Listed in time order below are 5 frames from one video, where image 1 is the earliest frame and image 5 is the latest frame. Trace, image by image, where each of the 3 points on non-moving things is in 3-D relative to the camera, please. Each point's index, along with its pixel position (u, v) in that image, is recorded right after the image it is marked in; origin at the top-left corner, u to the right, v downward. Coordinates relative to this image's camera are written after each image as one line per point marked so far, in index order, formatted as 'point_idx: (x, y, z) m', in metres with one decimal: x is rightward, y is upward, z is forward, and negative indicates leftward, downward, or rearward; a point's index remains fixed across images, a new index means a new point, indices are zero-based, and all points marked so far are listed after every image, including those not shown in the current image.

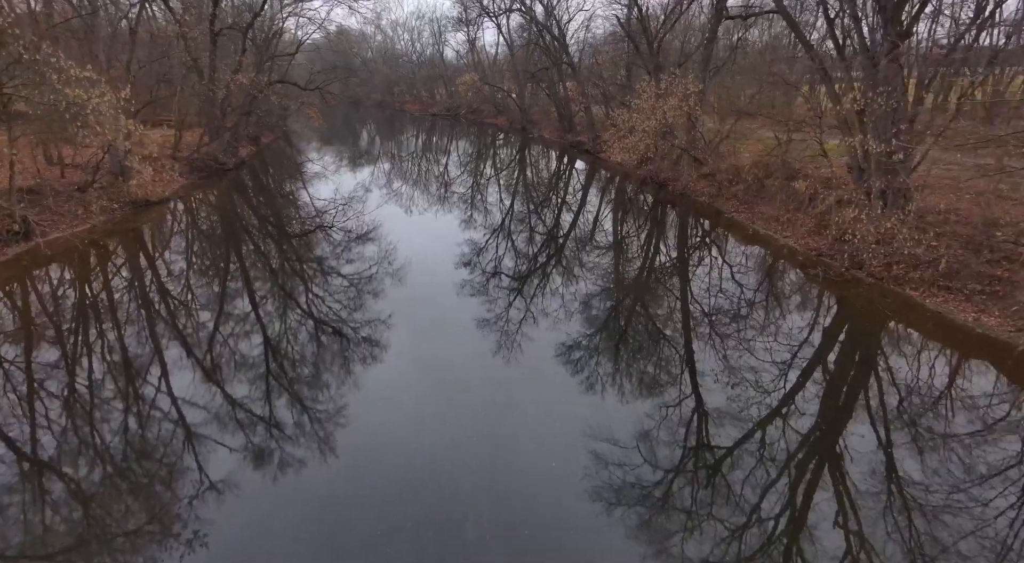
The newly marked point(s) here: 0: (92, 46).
0: (-8.2, +4.6, +13.1) m
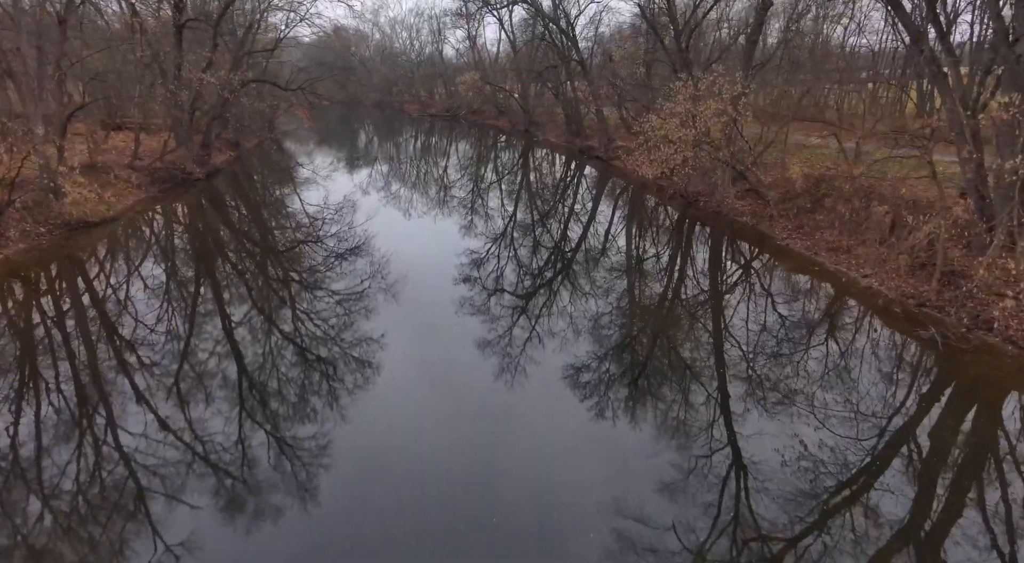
0: (-8.1, +4.0, +11.1) m
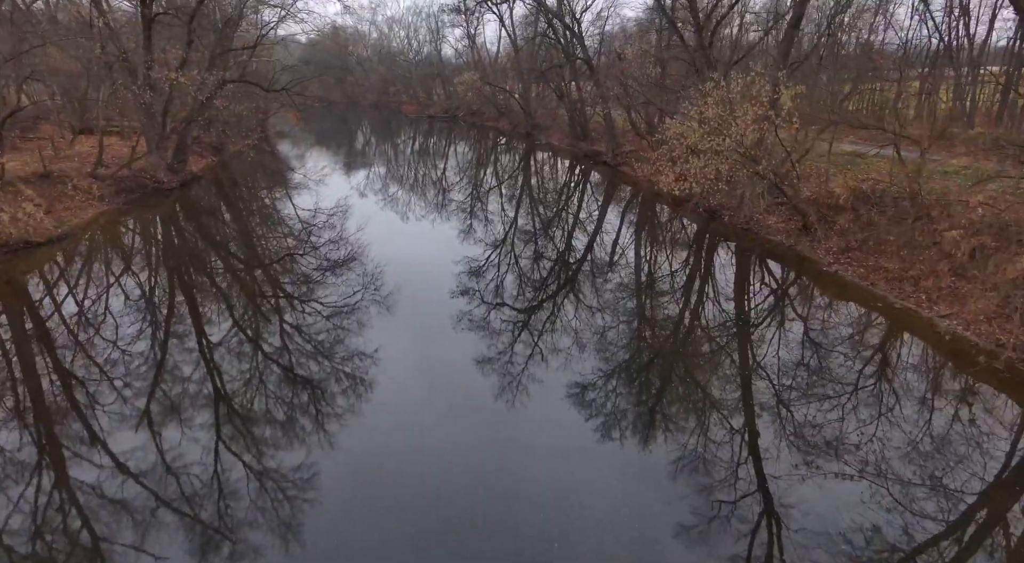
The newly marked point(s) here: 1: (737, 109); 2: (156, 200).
0: (-8.1, +3.6, +9.7) m
1: (+3.5, +2.7, +10.4) m
2: (-8.5, +2.0, +16.1) m
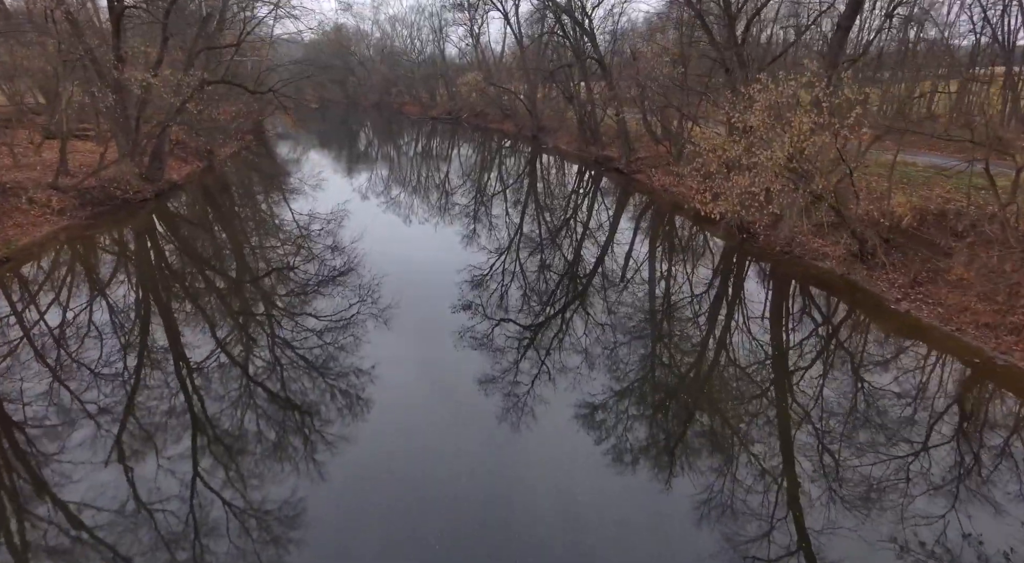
0: (-8.0, +3.2, +8.5) m
1: (+3.6, +2.3, +9.0) m
2: (-8.4, +1.6, +14.8) m
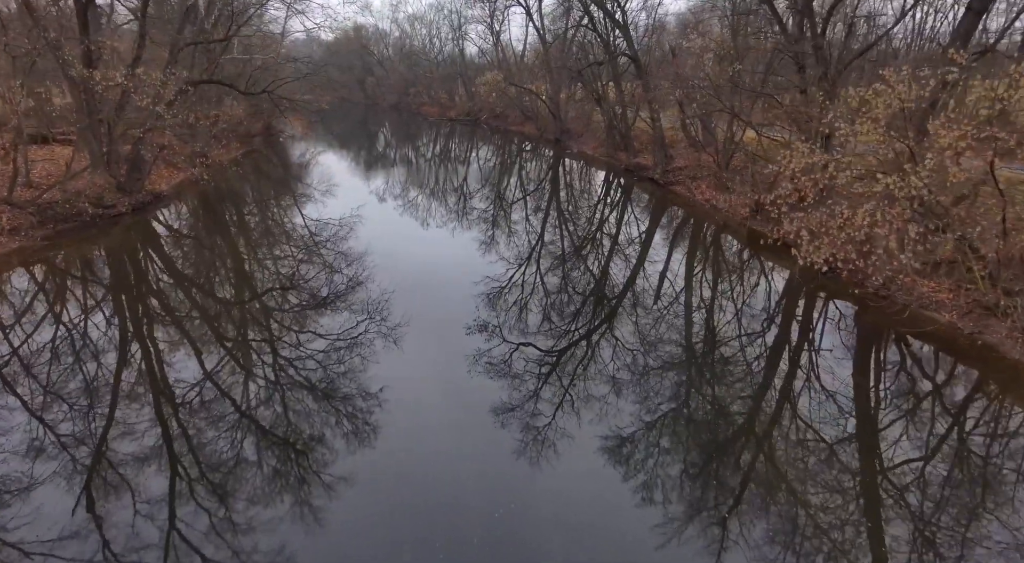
0: (-7.7, +2.8, +6.9) m
1: (+3.8, +1.7, +7.1) m
2: (-7.9, +1.1, +13.2) m
